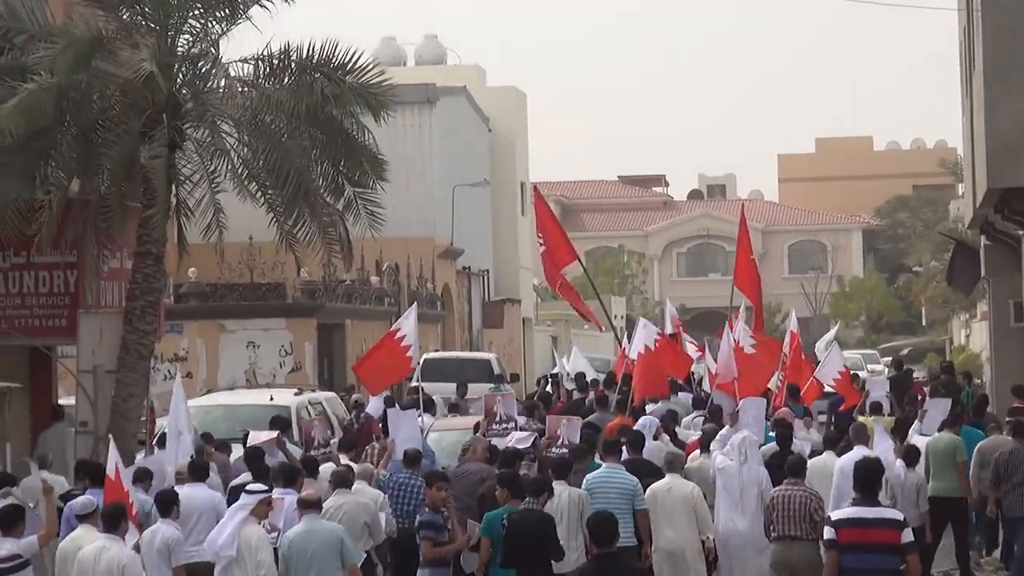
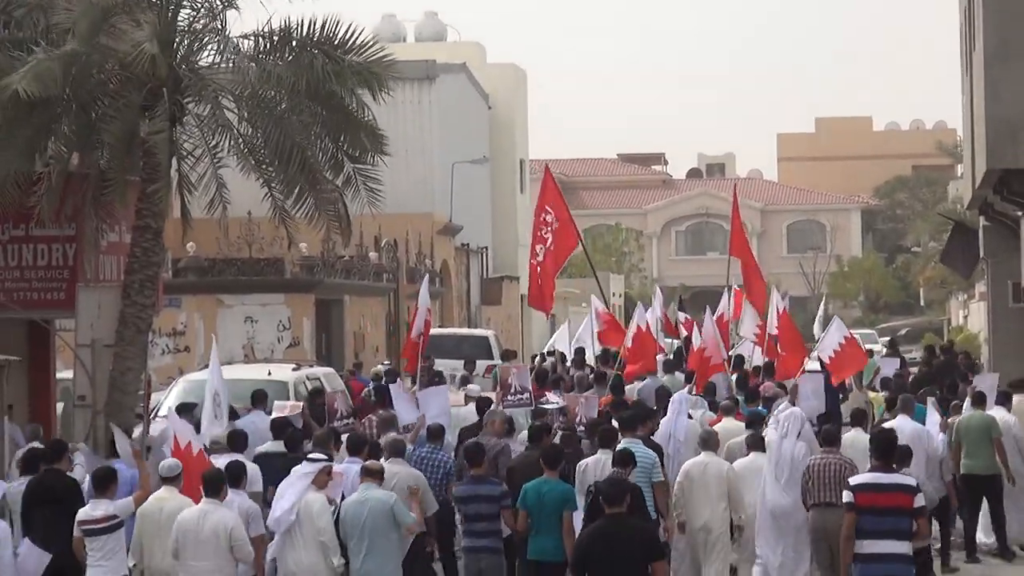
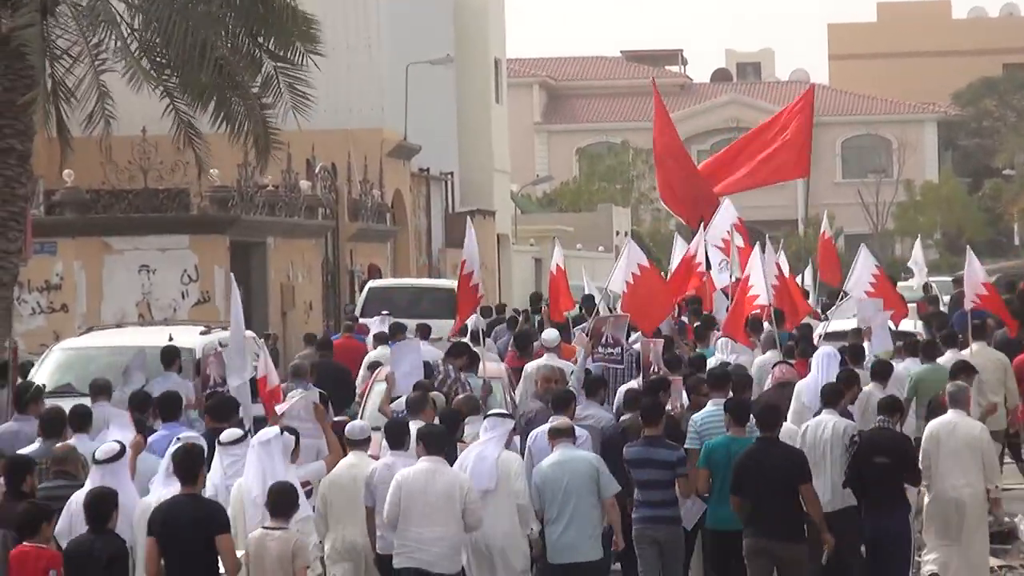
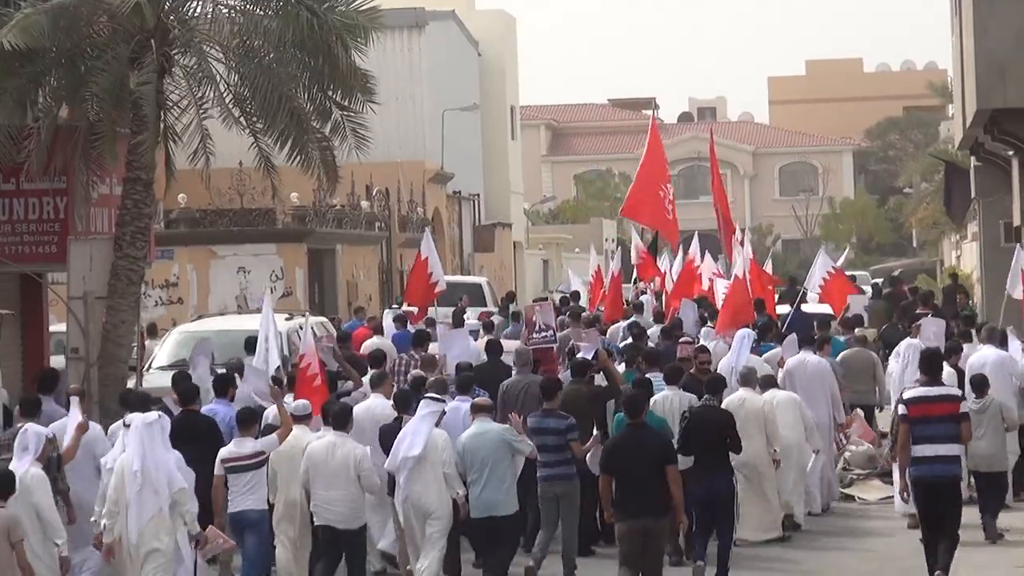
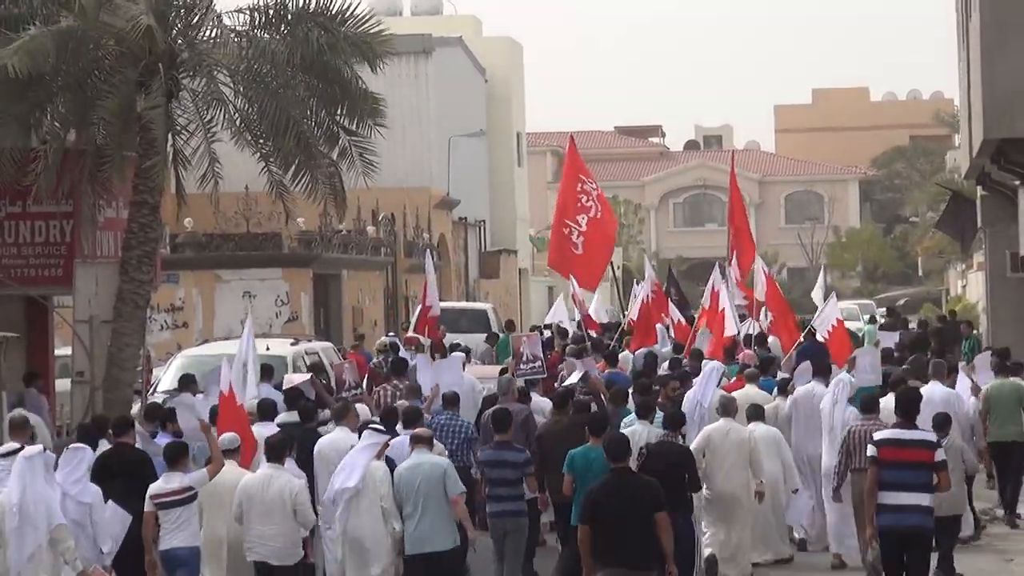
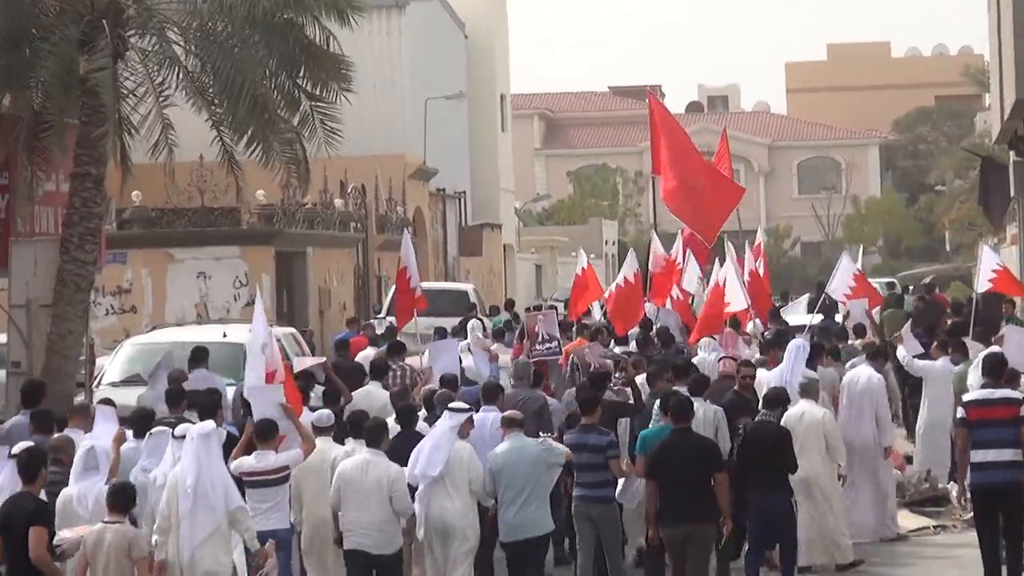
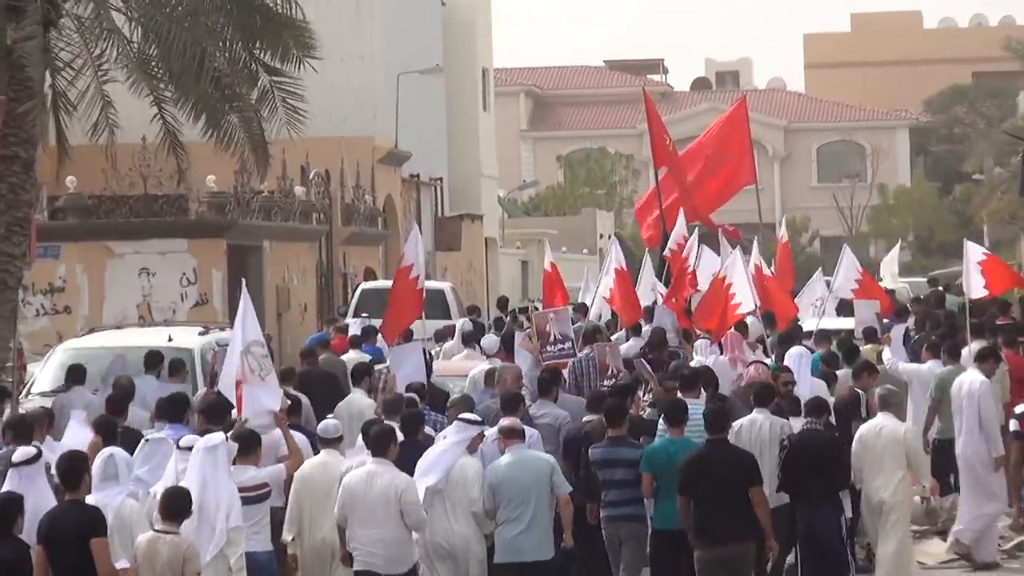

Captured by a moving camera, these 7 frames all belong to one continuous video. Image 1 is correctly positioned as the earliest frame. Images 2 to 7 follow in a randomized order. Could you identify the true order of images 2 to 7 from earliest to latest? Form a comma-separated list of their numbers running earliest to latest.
2, 5, 4, 6, 7, 3
